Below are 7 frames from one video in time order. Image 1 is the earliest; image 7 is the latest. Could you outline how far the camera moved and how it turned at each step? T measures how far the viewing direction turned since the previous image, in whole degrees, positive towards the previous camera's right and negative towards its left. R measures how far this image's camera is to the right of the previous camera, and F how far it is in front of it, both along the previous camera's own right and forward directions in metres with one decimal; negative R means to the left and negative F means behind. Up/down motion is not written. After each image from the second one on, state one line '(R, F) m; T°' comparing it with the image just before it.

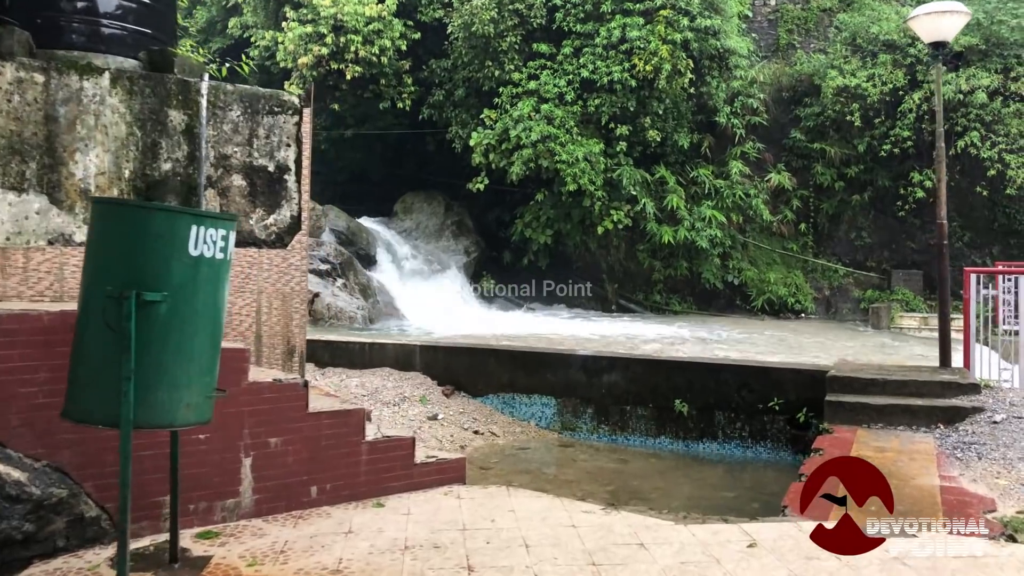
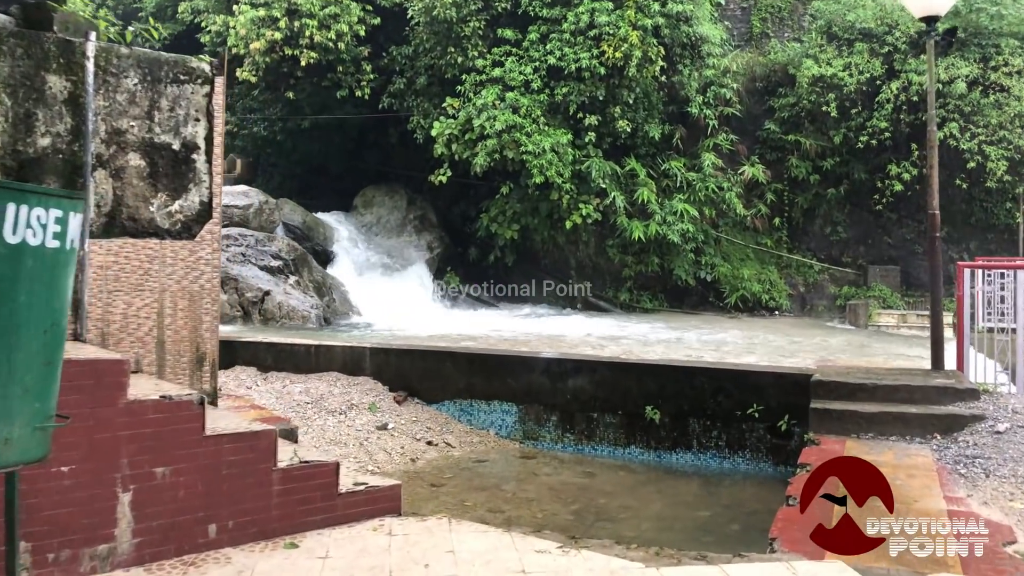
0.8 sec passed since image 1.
(+0.1, +0.6) m; +2°
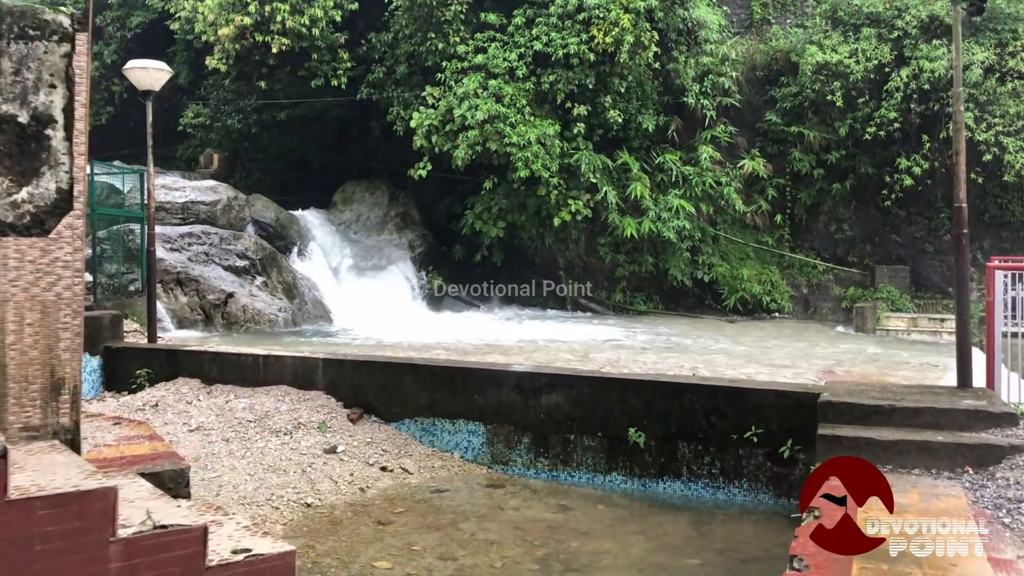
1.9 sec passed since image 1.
(+0.2, +0.8) m; 0°
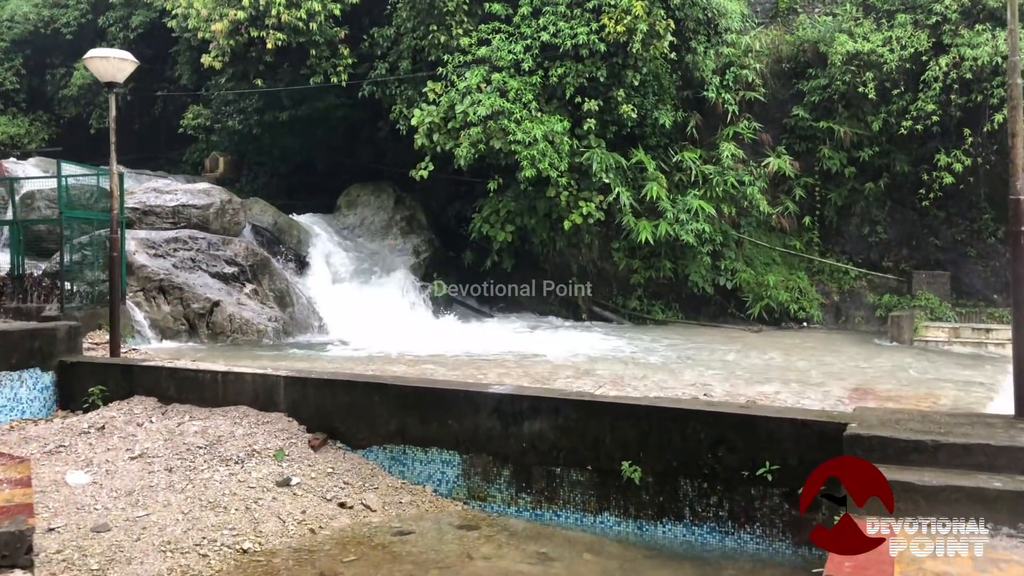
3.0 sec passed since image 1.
(+0.3, +0.7) m; -2°
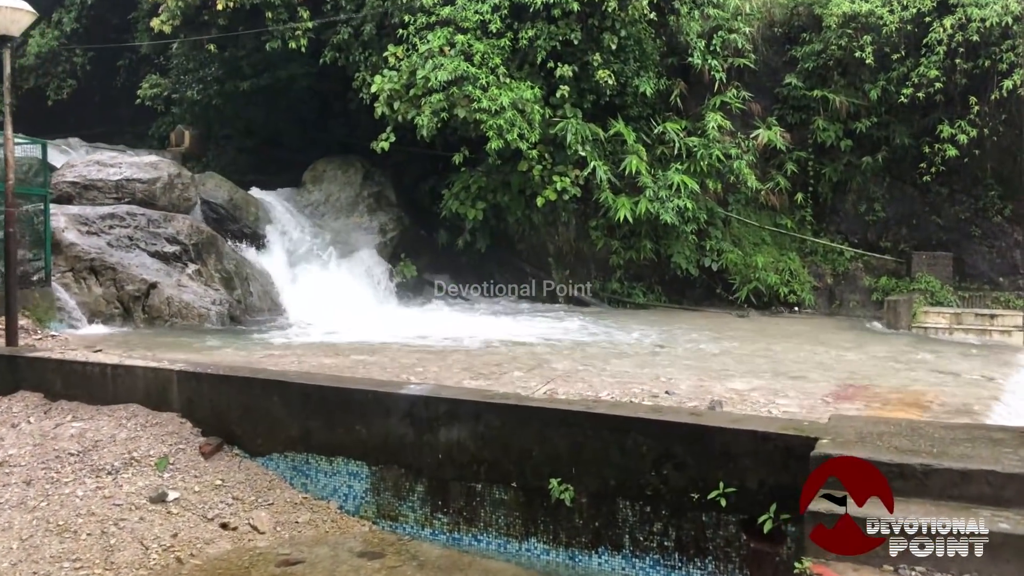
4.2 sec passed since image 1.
(+0.4, +0.8) m; 0°
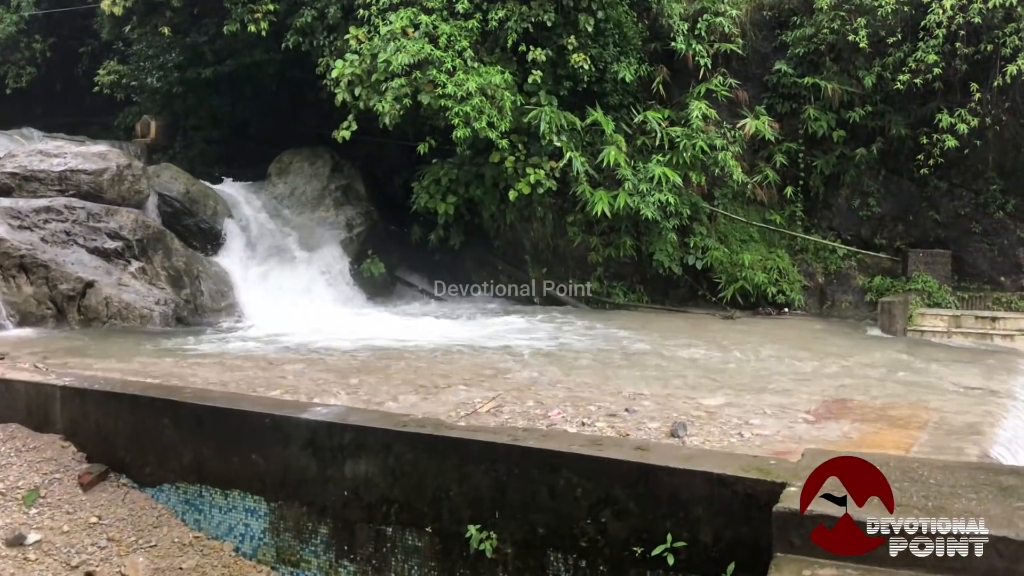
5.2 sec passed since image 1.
(+0.3, +0.6) m; 0°
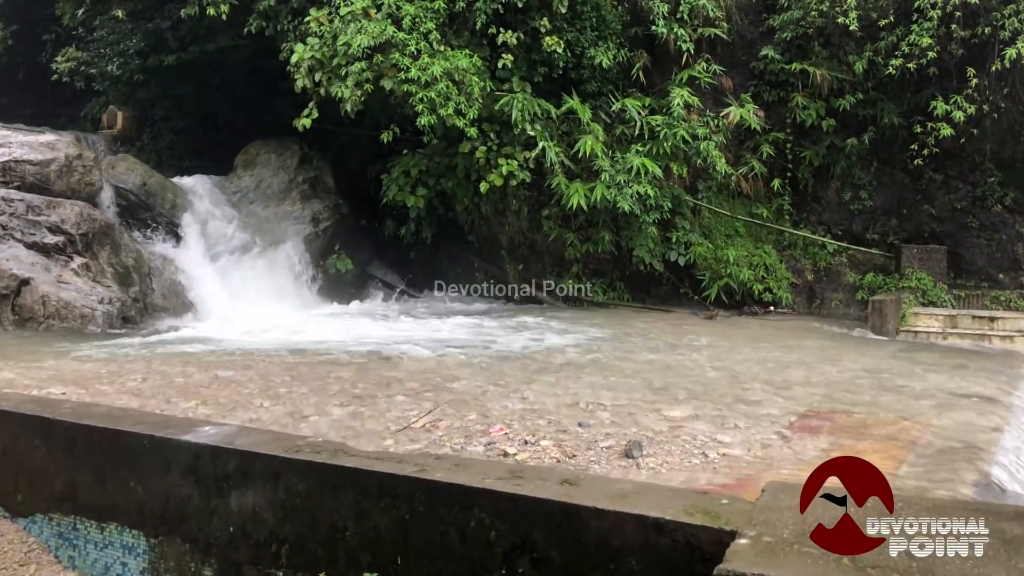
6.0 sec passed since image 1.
(+0.3, +0.5) m; 0°
